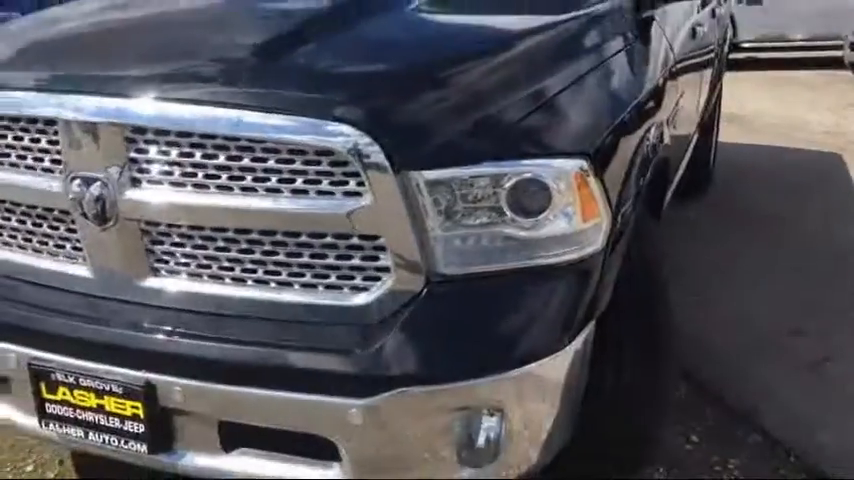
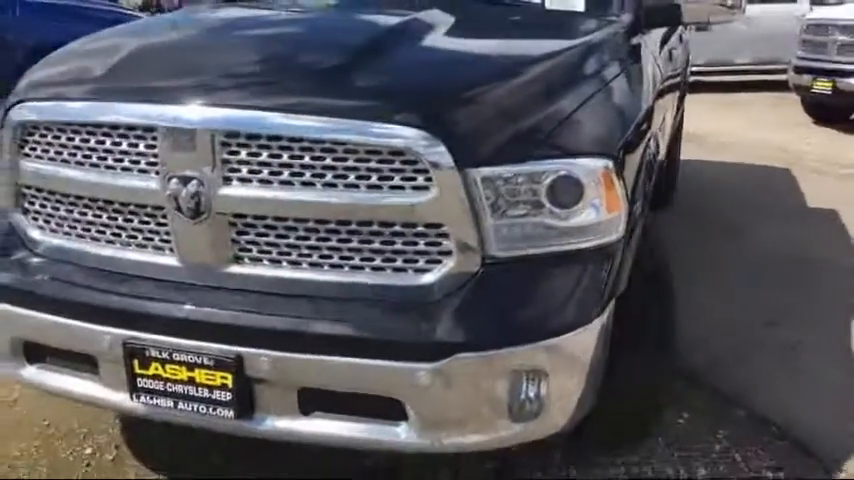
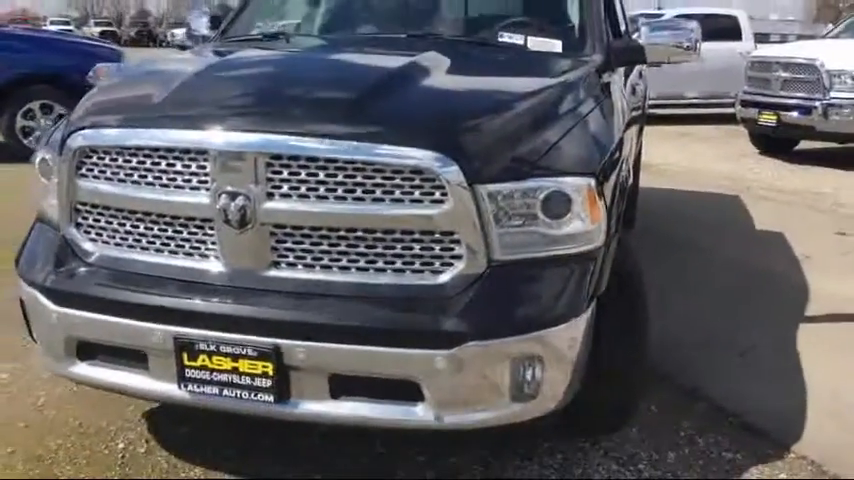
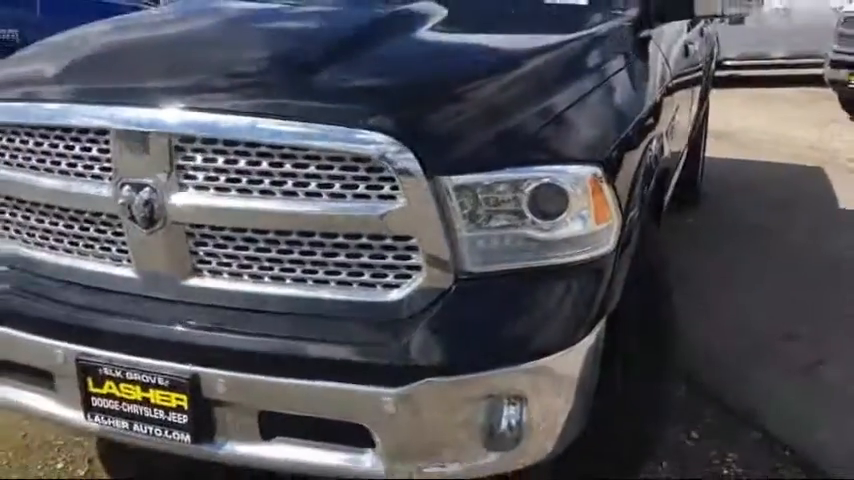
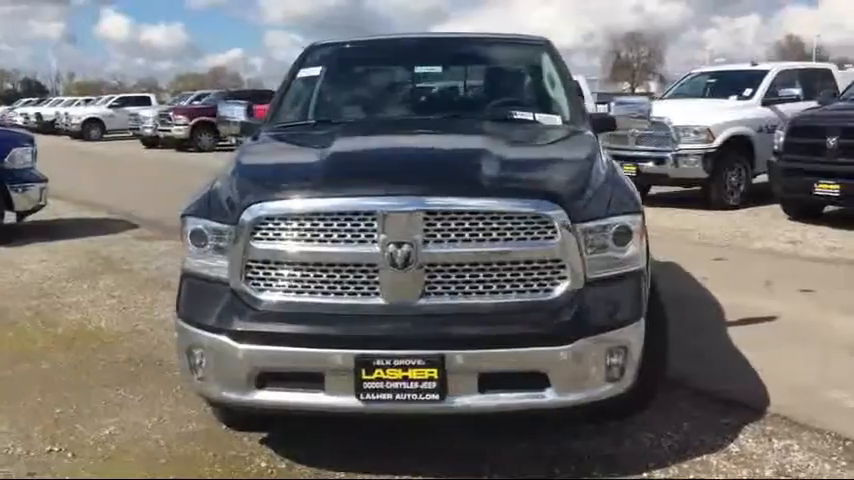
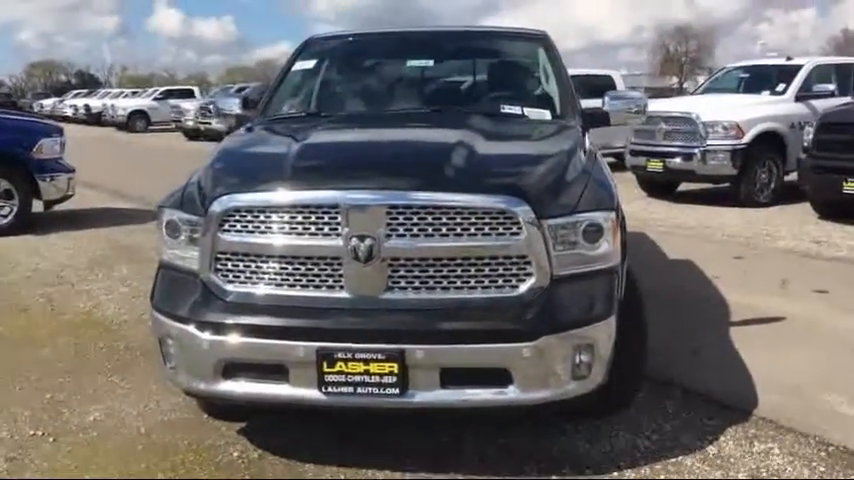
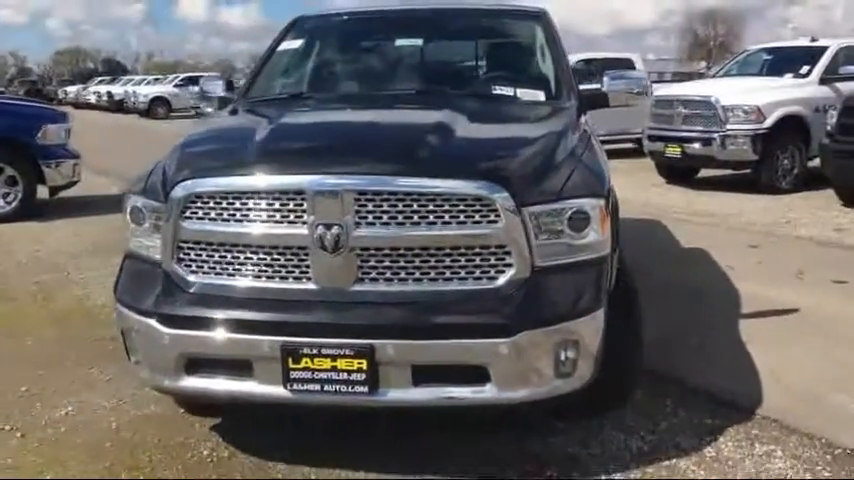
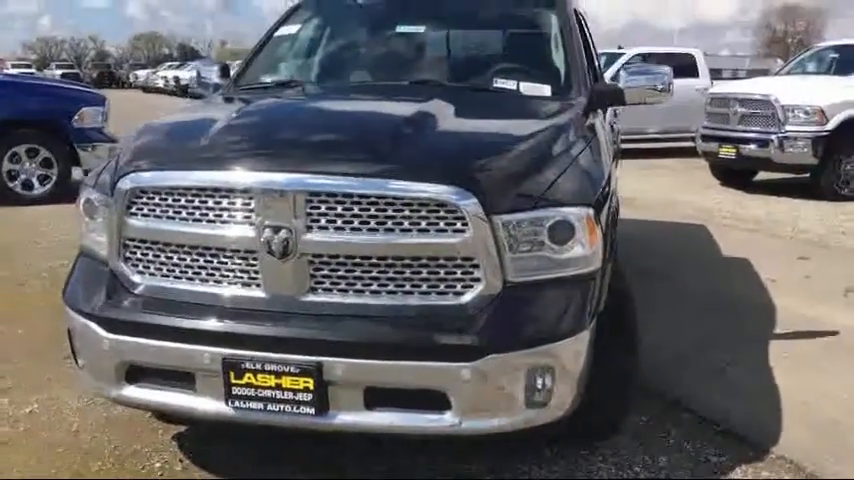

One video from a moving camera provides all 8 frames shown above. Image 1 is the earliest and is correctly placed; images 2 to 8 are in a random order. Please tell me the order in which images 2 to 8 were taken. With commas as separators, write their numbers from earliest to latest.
4, 2, 3, 8, 7, 6, 5
